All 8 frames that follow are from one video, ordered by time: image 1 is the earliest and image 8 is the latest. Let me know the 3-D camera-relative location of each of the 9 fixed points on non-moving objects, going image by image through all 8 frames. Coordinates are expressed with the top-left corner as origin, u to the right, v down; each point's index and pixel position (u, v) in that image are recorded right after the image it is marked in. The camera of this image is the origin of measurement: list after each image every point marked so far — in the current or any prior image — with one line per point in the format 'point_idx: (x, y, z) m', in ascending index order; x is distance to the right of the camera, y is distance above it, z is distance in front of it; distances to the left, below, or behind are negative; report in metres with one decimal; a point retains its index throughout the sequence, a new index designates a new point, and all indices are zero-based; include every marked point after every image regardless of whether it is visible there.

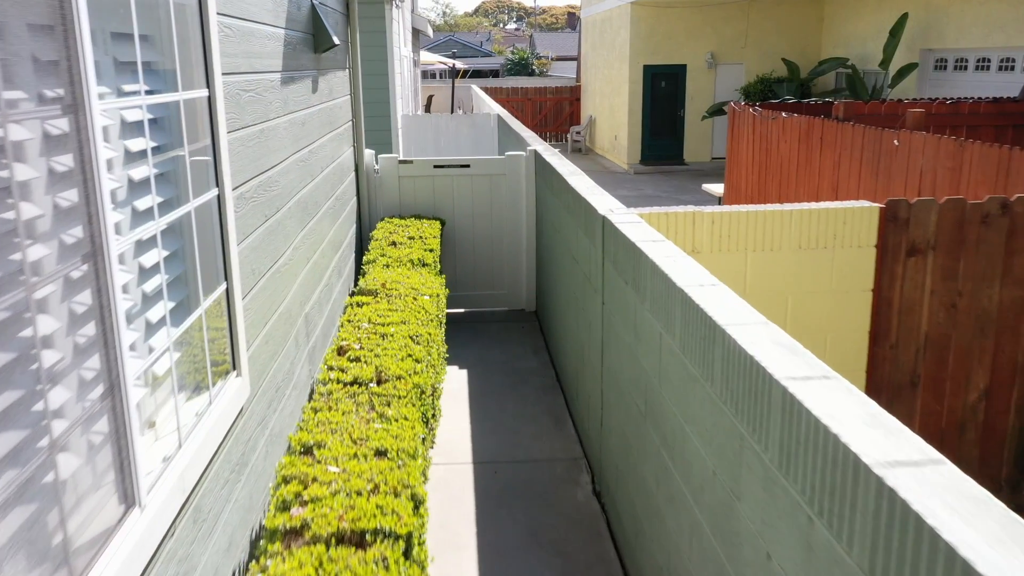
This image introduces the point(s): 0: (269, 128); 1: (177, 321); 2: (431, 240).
0: (-0.8, +0.5, +3.2) m
1: (-0.7, -0.1, +2.2) m
2: (-0.4, +0.3, +5.5) m
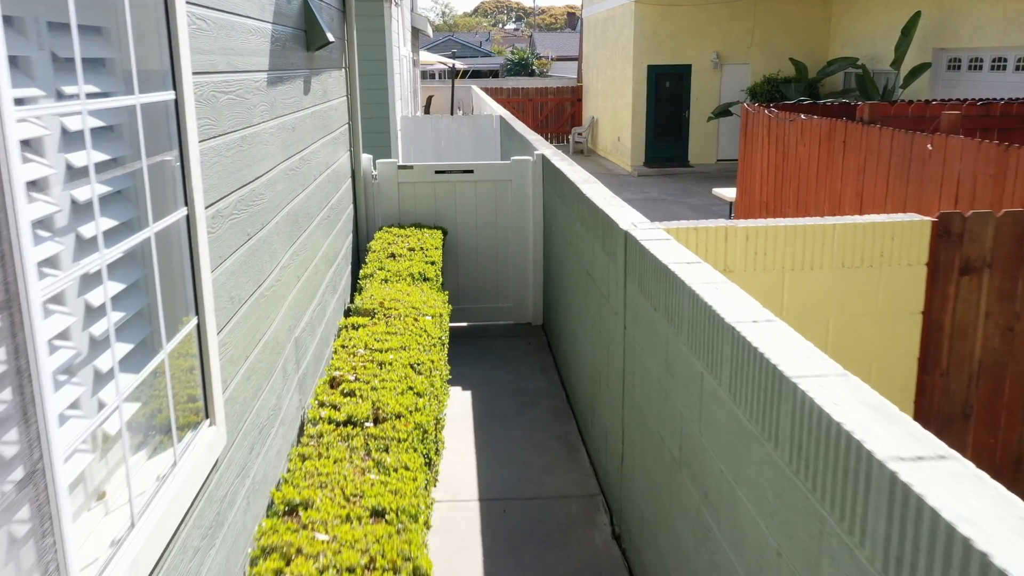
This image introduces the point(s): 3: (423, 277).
0: (-0.7, +0.4, +2.8) m
1: (-0.7, -0.1, +1.8) m
2: (-0.4, +0.2, +5.1) m
3: (-0.4, 0.0, +4.7) m
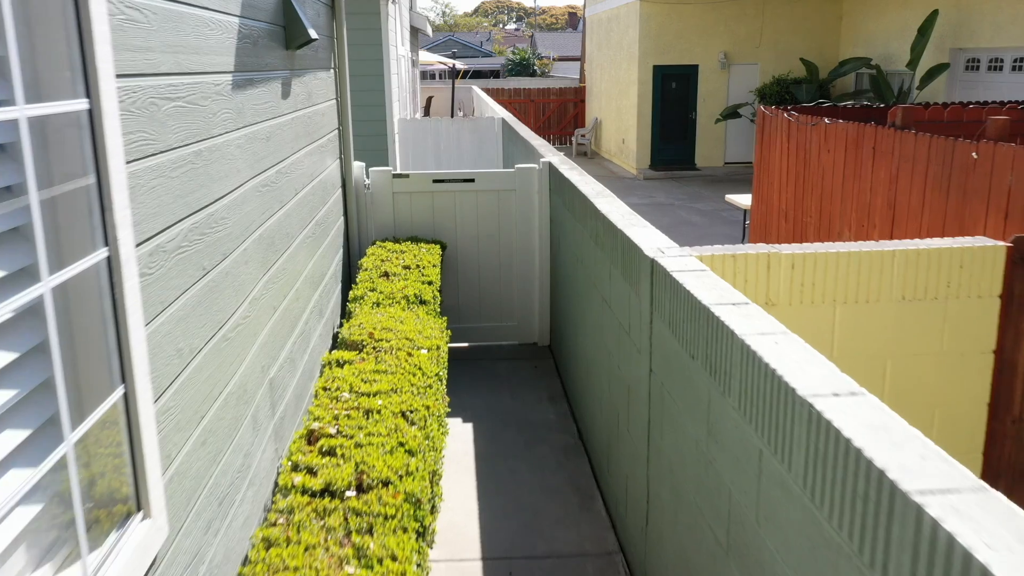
0: (-0.7, +0.3, +2.4) m
1: (-0.7, -0.2, +1.4) m
2: (-0.4, +0.1, +4.7) m
3: (-0.4, -0.1, +4.2) m
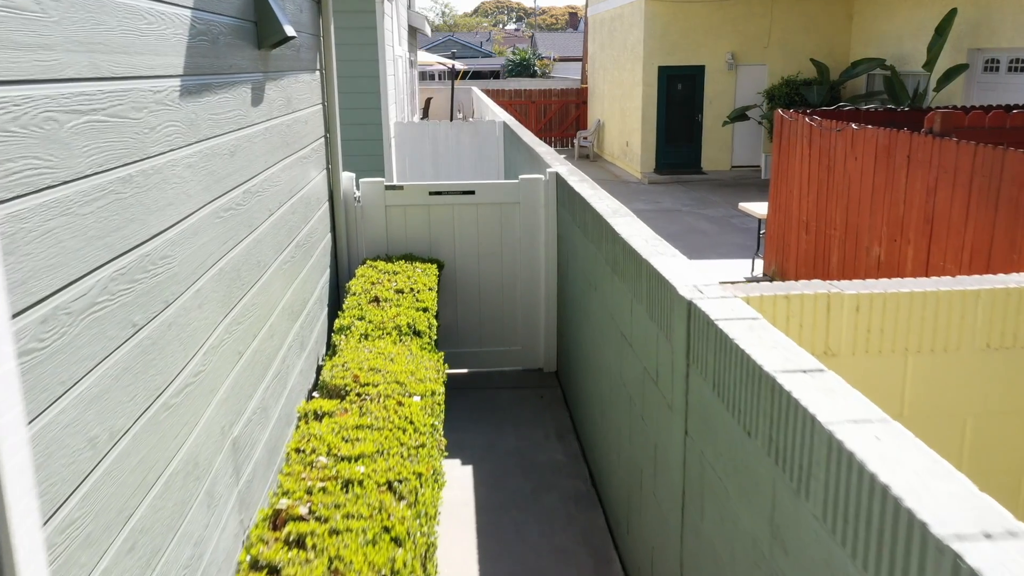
0: (-0.7, +0.2, +1.9) m
1: (-0.7, -0.4, +0.9) m
2: (-0.4, 0.0, +4.2) m
3: (-0.4, -0.2, +3.8) m
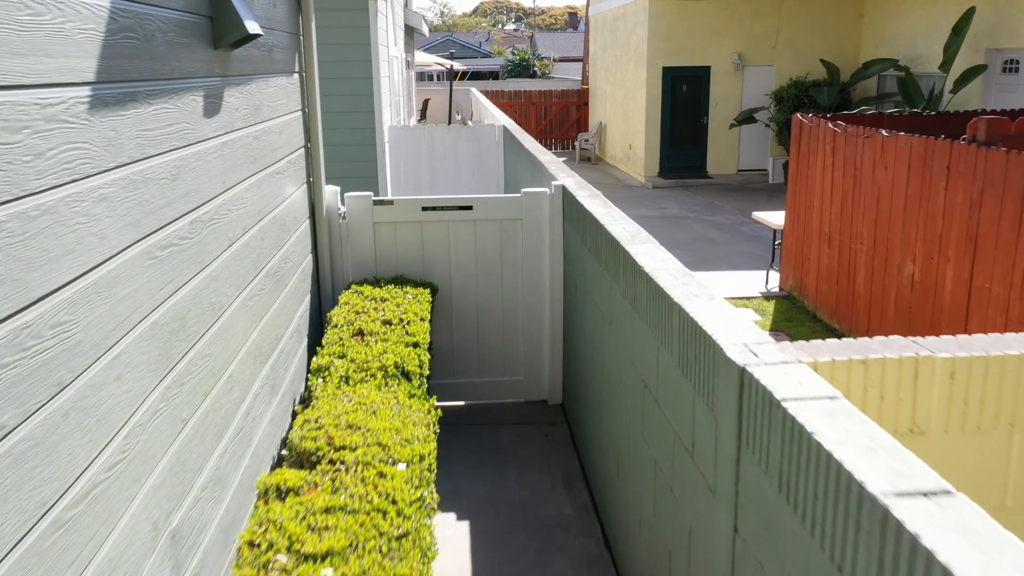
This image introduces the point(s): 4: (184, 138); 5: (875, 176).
0: (-0.7, +0.1, +1.4) m
1: (-0.6, -0.5, +0.5) m
2: (-0.4, -0.1, +3.7) m
3: (-0.4, -0.3, +3.3) m
4: (-0.7, +0.3, +2.2) m
5: (+2.1, +0.6, +5.8) m
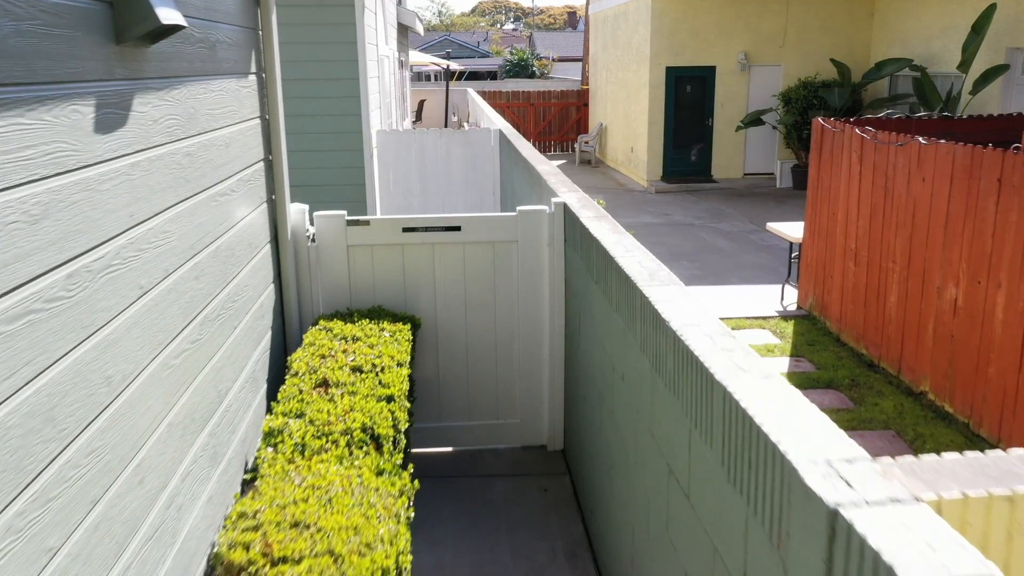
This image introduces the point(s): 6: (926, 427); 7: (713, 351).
0: (-0.7, 0.0, +0.9) m
1: (-0.7, -0.6, -0.1) m
2: (-0.4, -0.3, +3.2) m
3: (-0.4, -0.4, +2.7) m
4: (-0.8, +0.2, +1.7) m
5: (+2.1, +0.5, +5.2) m
6: (+2.0, -0.7, +4.8) m
7: (+0.4, -0.1, +1.9) m
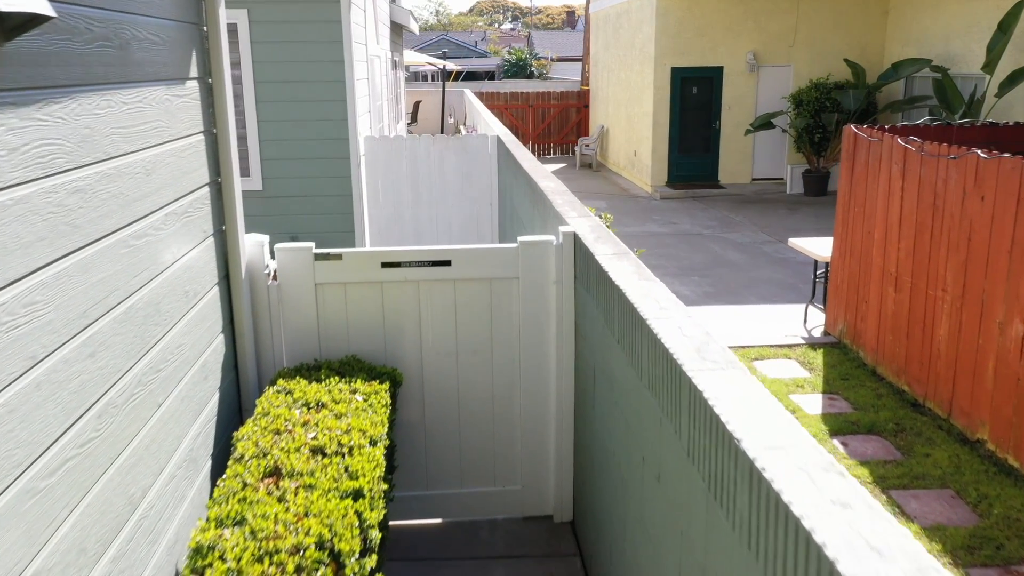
0: (-0.7, -0.2, +0.2) m
1: (-0.7, -0.8, -0.8) m
2: (-0.4, -0.4, +2.5) m
3: (-0.4, -0.6, +2.1) m
4: (-0.8, +0.1, +1.0) m
5: (+2.1, +0.4, +4.6) m
6: (+2.0, -0.8, +4.1) m
7: (+0.4, -0.3, +1.2) m
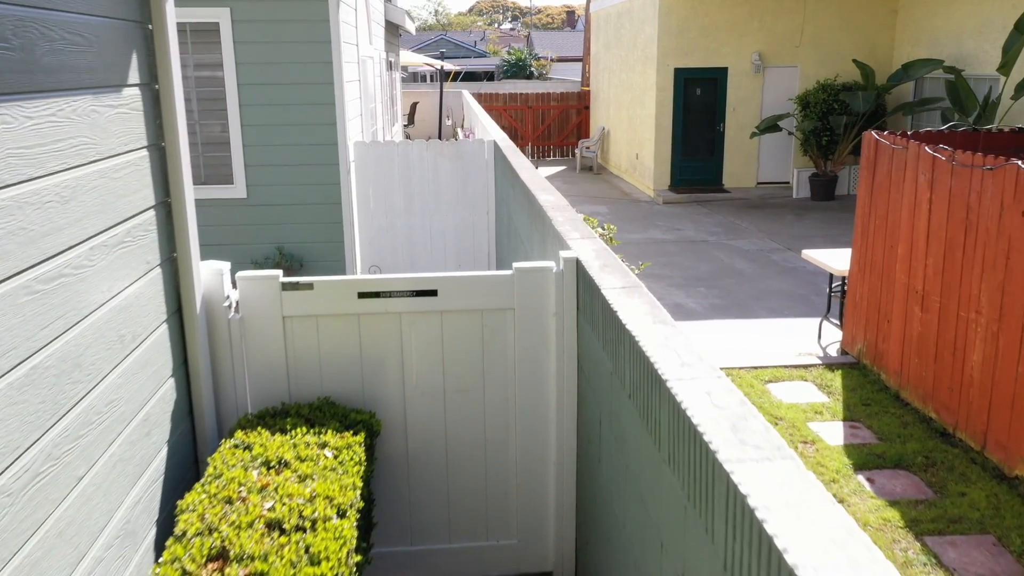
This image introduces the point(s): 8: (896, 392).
0: (-0.7, -0.3, -0.2) m
1: (-0.7, -0.8, -1.2) m
2: (-0.4, -0.5, +2.1) m
3: (-0.4, -0.7, +1.7) m
4: (-0.8, 0.0, +0.6) m
5: (+2.1, +0.3, +4.2) m
6: (+2.0, -0.9, +3.8) m
7: (+0.4, -0.4, +0.9) m
8: (+2.0, -0.5, +5.3) m
